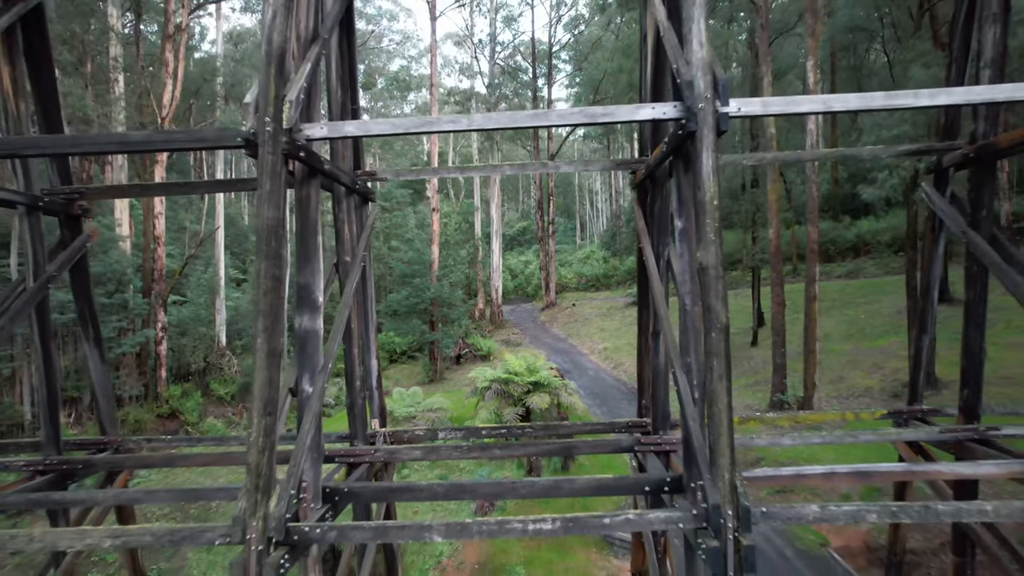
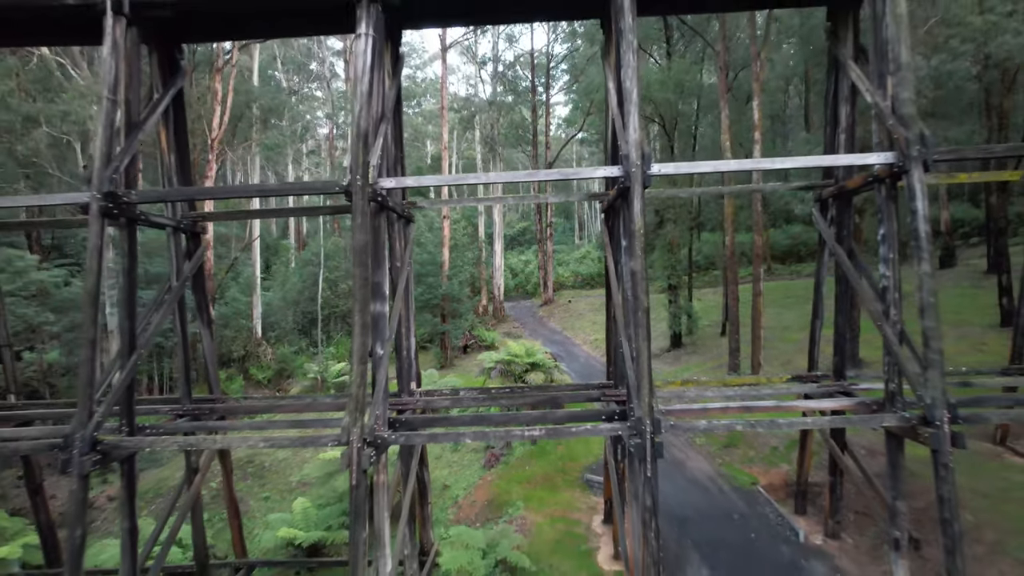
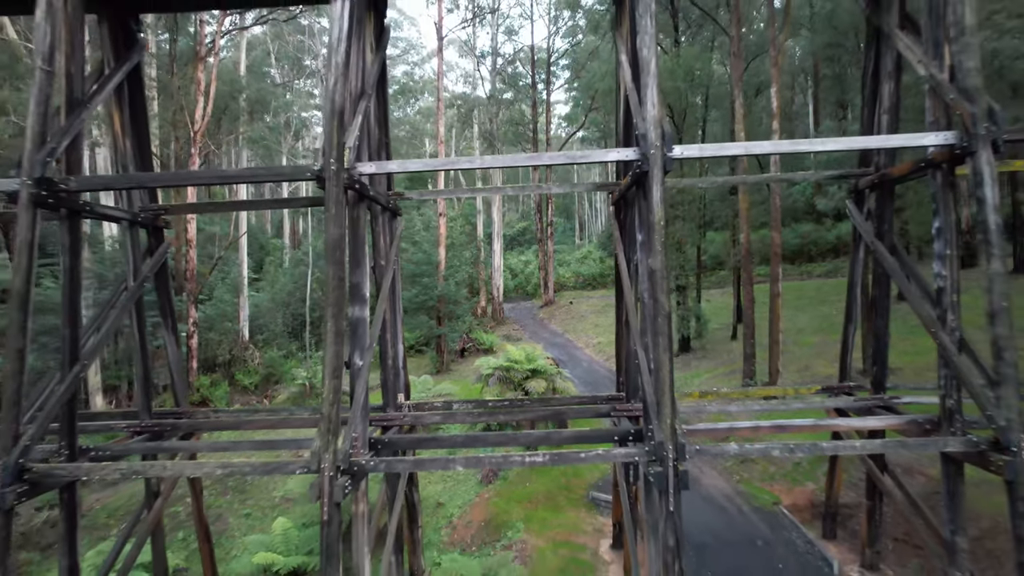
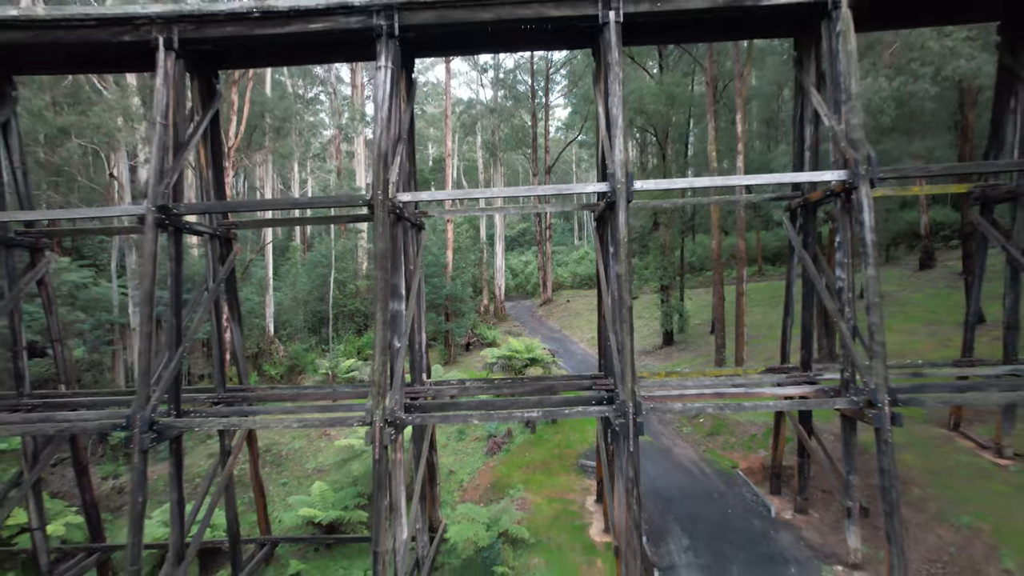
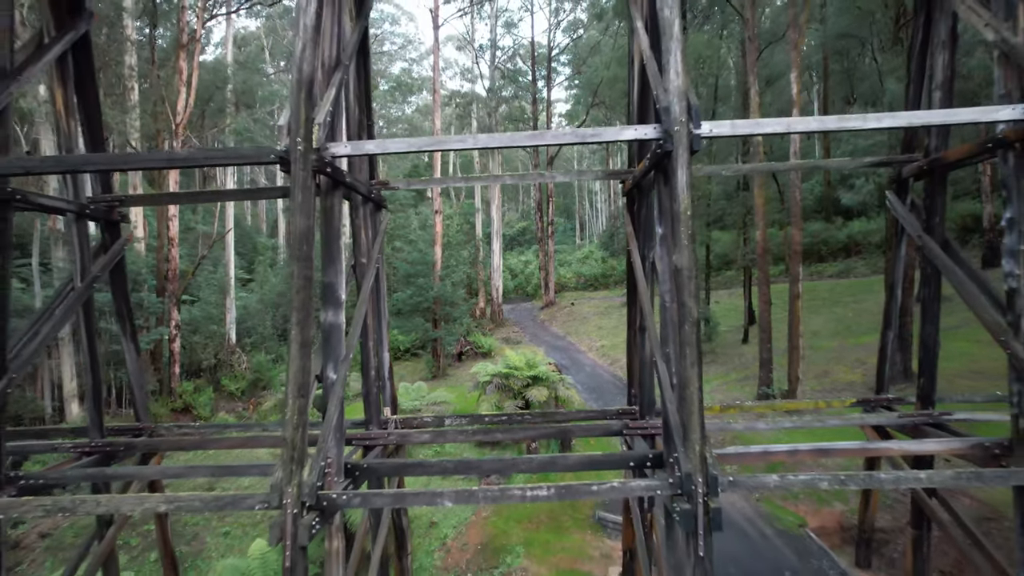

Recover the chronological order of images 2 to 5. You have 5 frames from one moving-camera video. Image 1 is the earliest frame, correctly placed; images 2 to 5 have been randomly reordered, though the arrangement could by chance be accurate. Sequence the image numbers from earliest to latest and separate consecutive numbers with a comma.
5, 3, 2, 4
